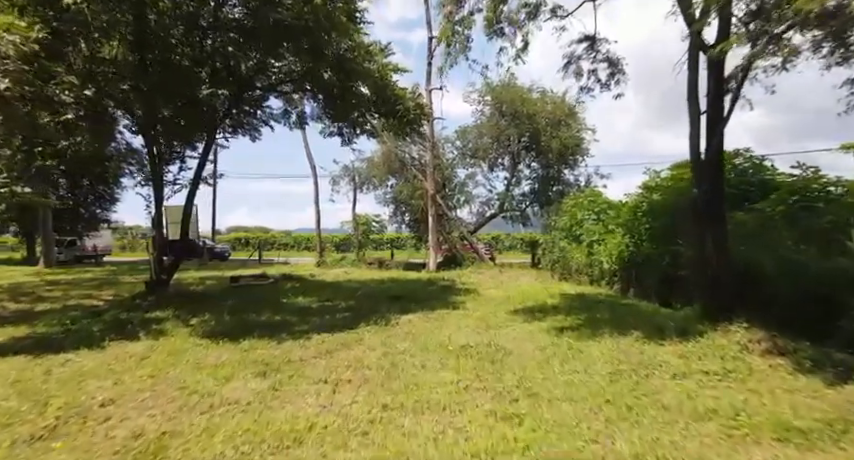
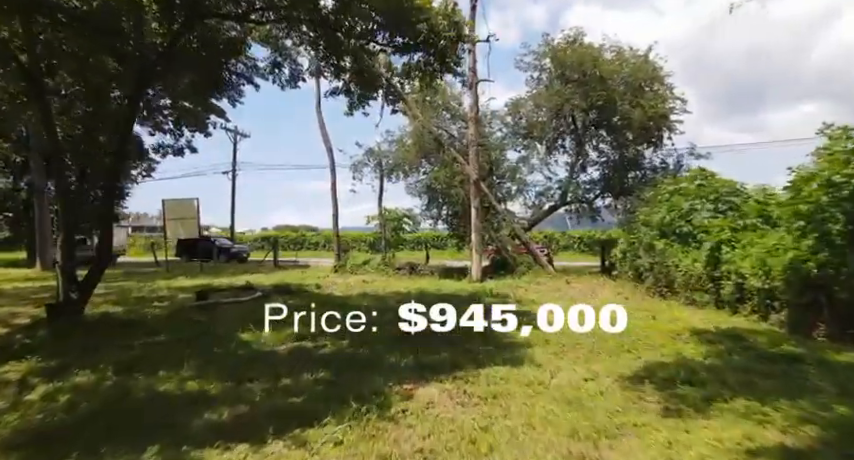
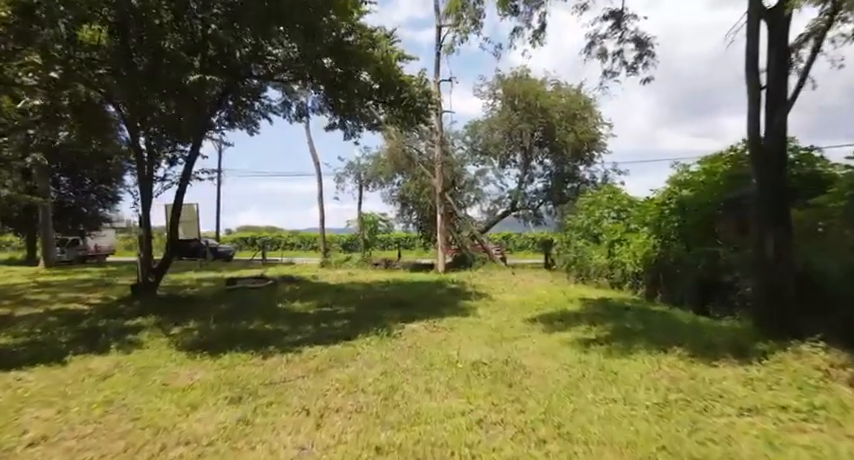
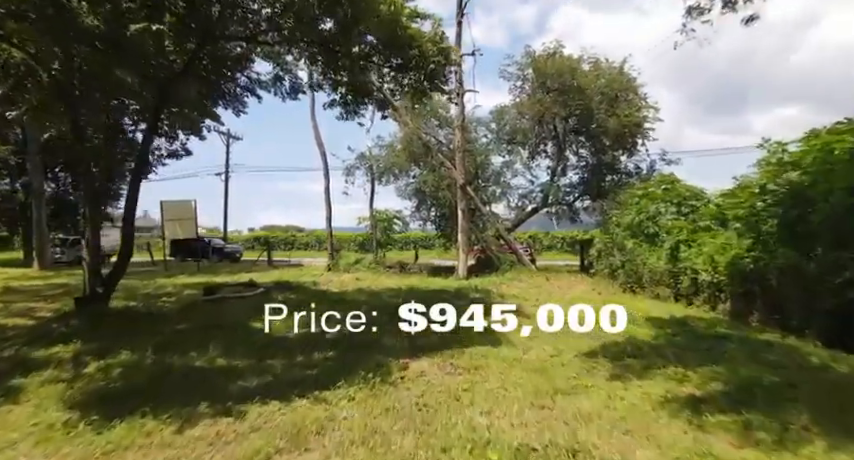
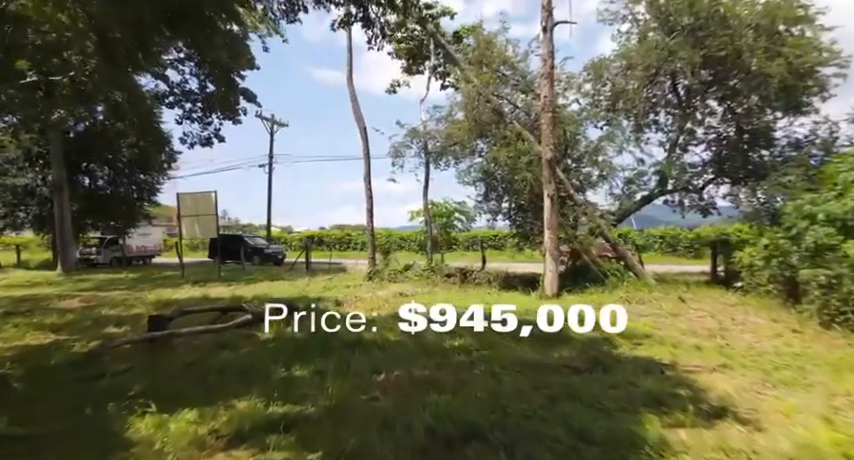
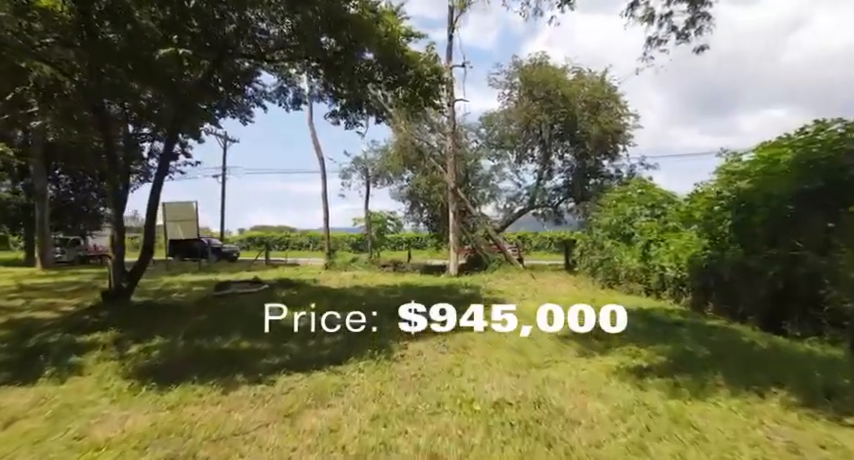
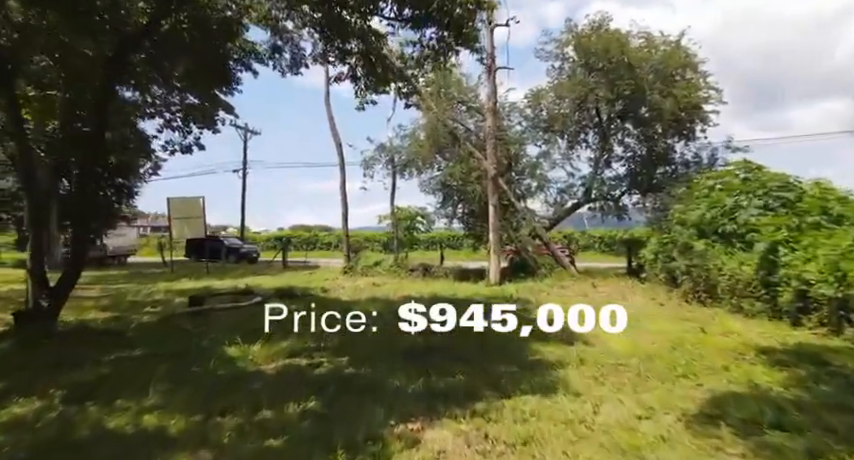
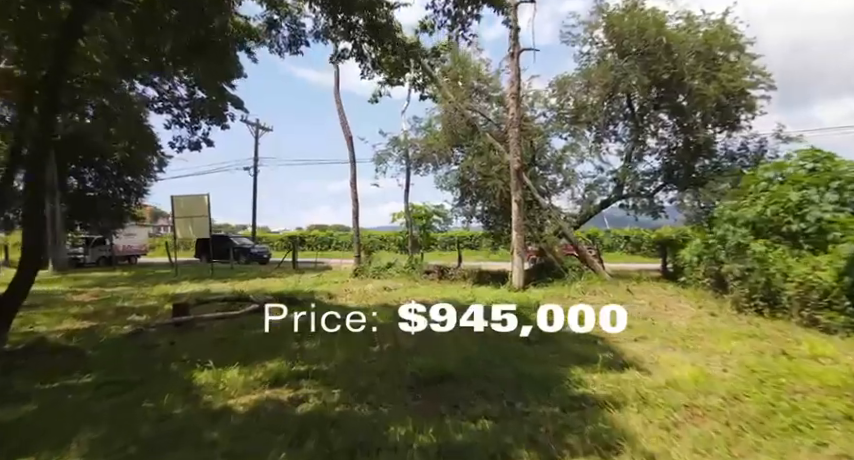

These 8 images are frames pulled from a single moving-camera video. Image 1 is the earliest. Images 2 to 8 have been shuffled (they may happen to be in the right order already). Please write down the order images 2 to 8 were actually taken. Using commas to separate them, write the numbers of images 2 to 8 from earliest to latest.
3, 6, 4, 2, 7, 8, 5
